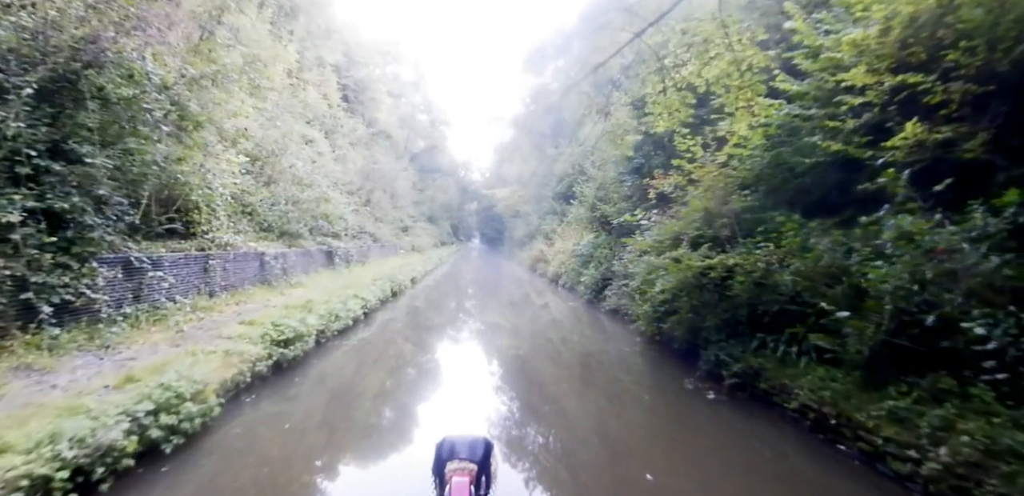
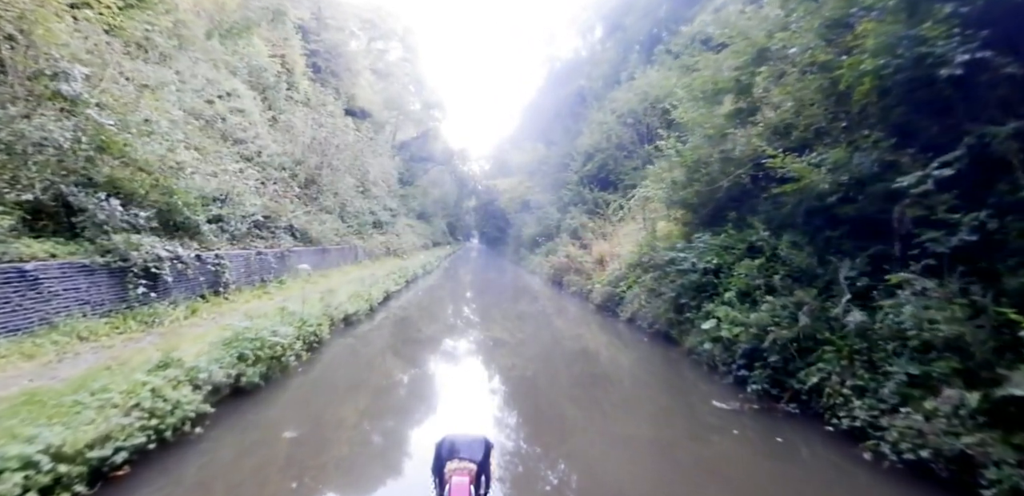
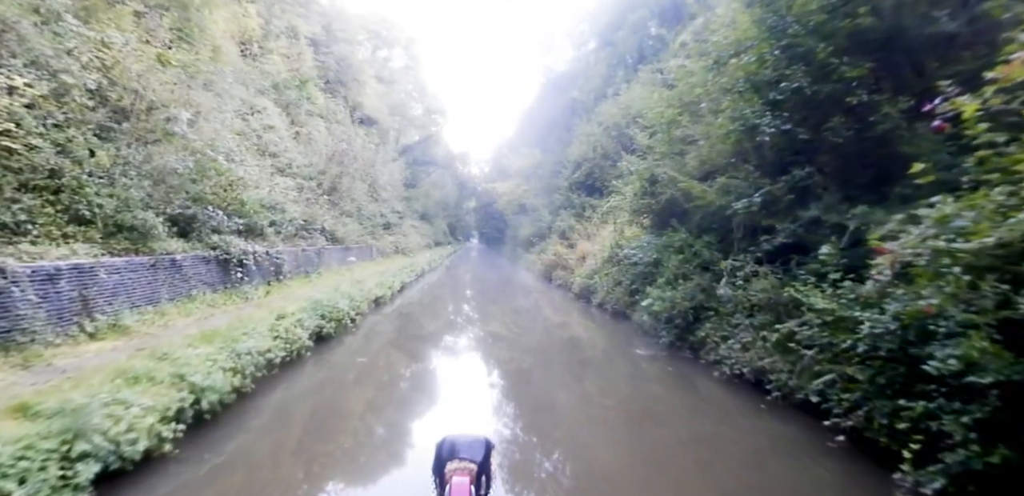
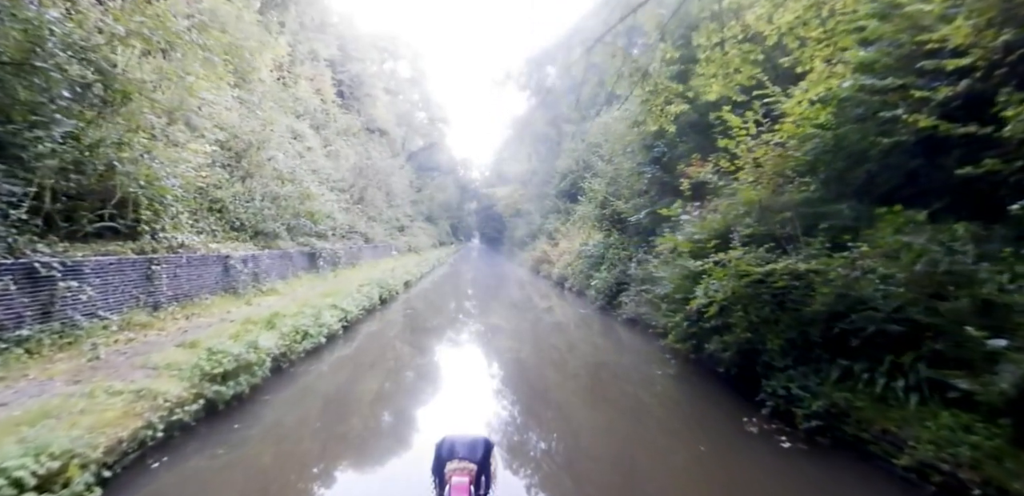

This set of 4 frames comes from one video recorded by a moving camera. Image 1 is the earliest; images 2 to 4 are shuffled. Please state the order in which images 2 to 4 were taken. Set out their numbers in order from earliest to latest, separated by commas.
4, 3, 2
